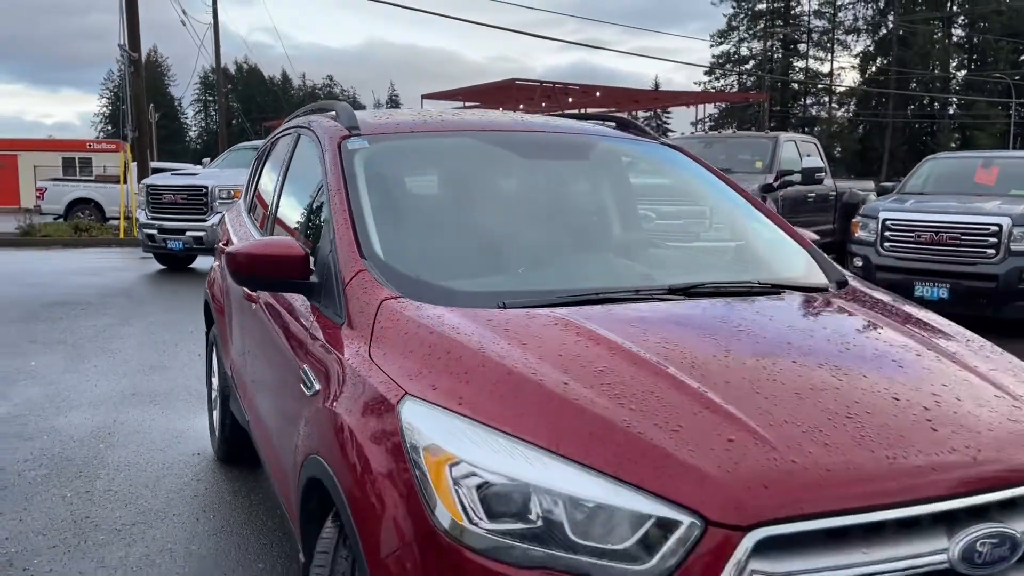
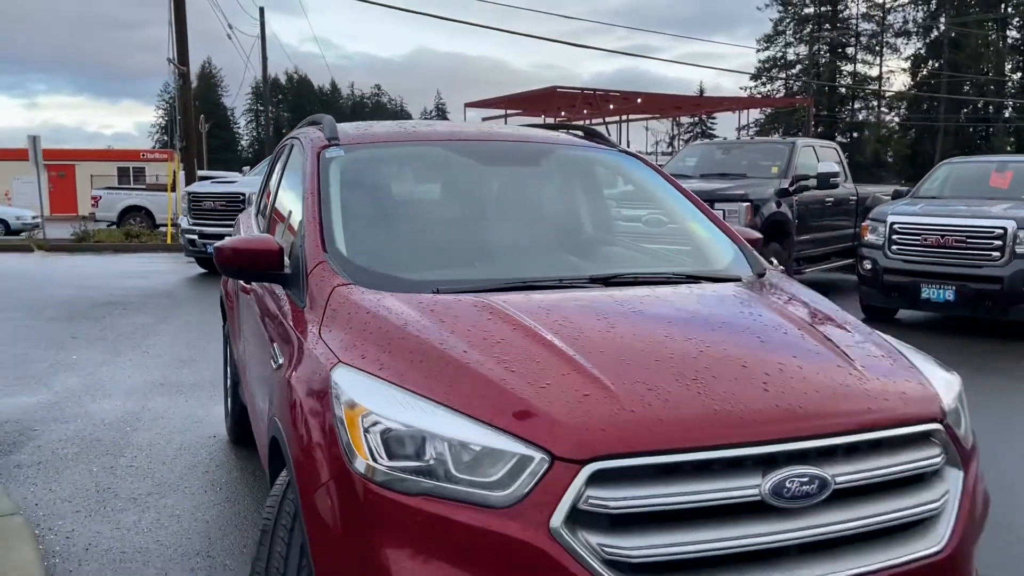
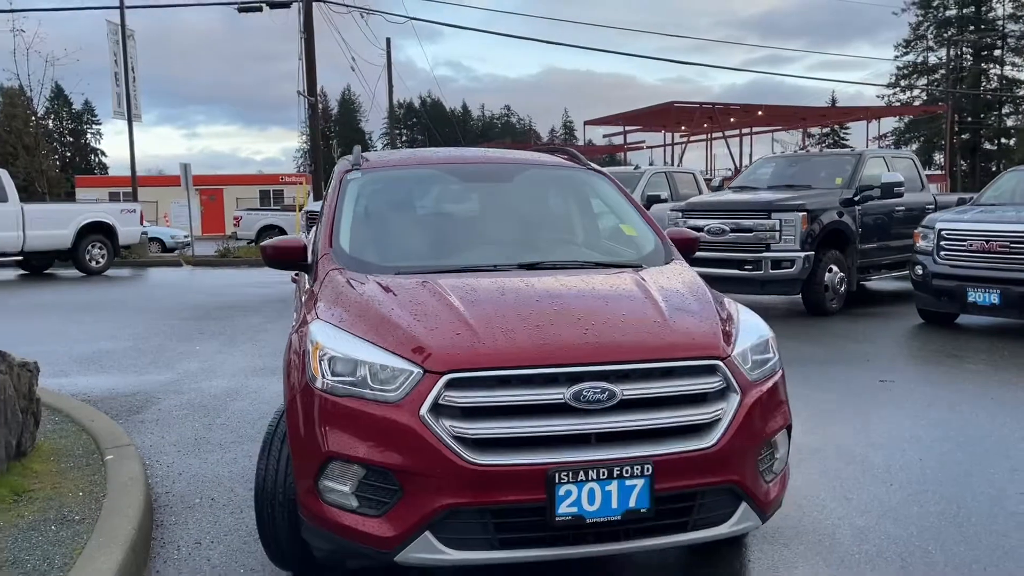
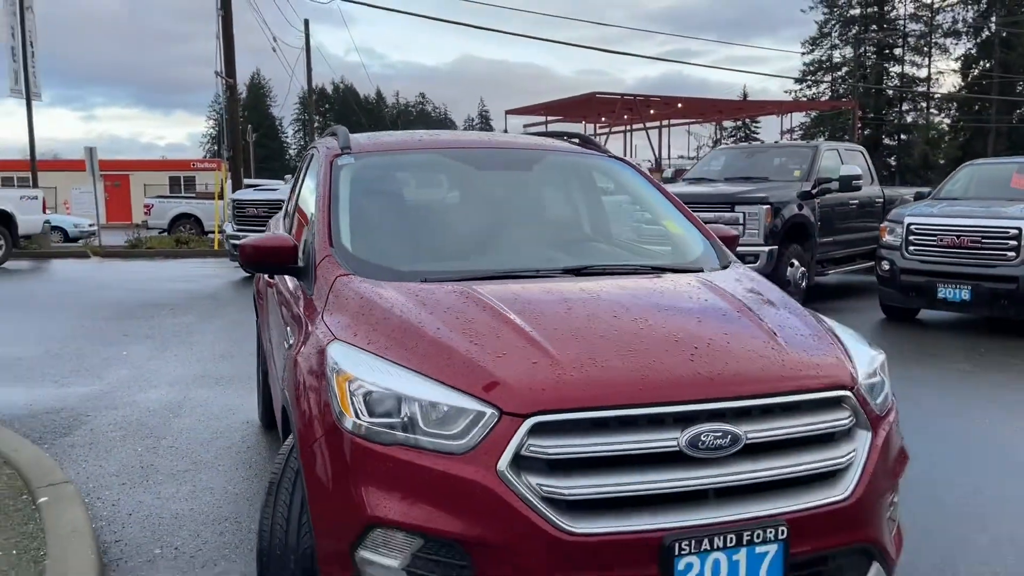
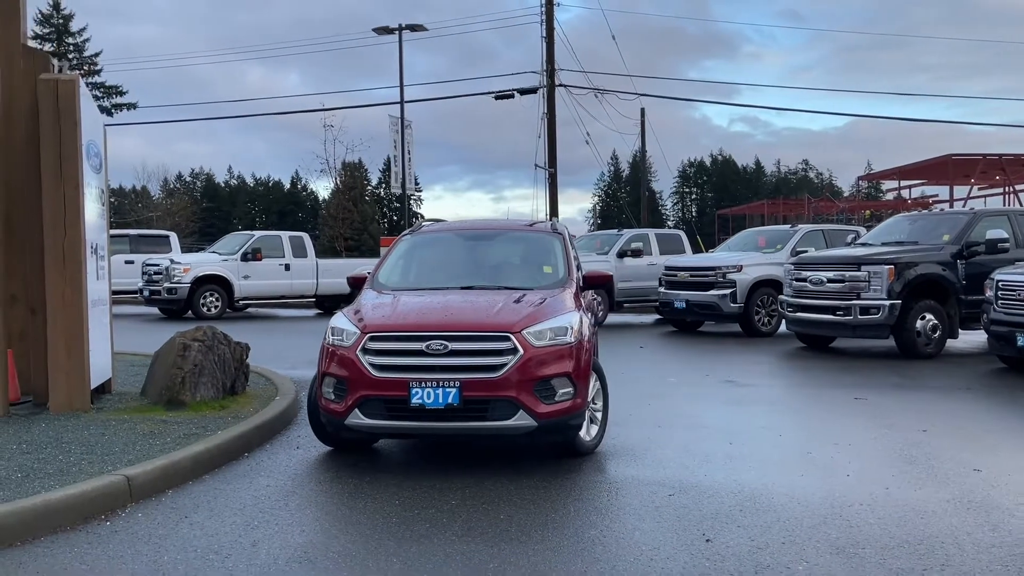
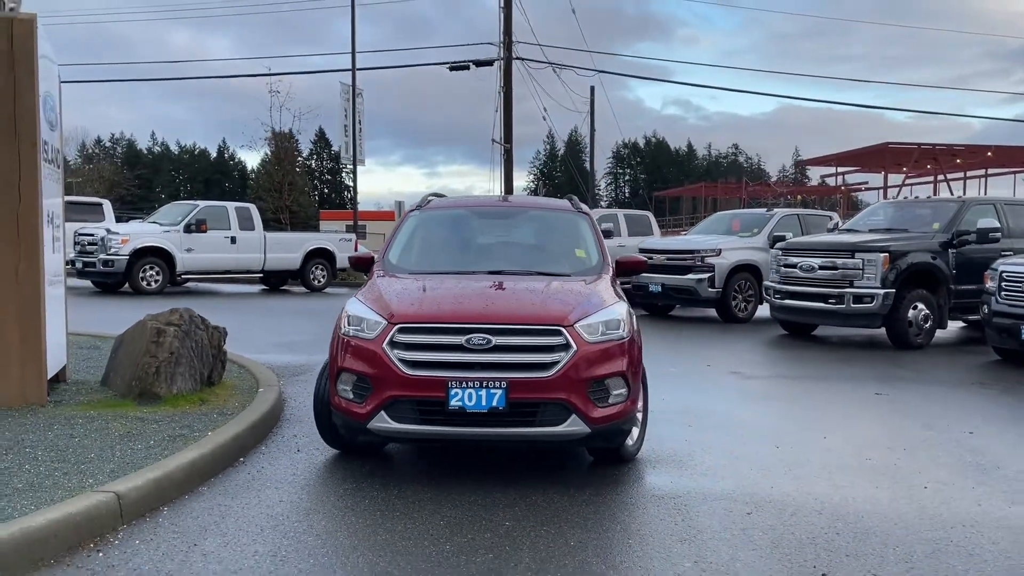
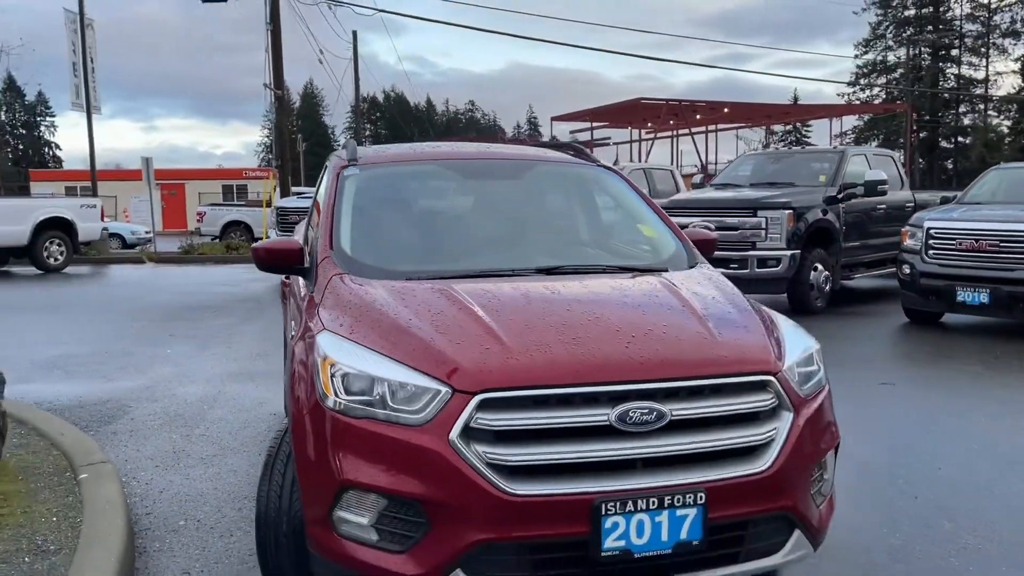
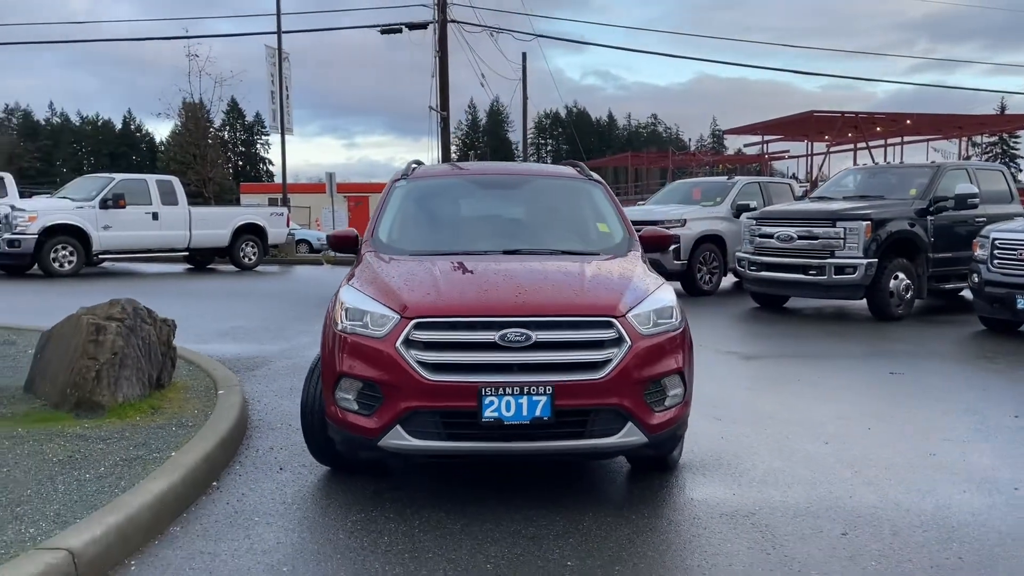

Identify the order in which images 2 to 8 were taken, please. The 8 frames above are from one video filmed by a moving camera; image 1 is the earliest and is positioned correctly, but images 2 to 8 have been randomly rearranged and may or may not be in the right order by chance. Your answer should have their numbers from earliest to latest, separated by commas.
2, 4, 7, 3, 8, 6, 5
